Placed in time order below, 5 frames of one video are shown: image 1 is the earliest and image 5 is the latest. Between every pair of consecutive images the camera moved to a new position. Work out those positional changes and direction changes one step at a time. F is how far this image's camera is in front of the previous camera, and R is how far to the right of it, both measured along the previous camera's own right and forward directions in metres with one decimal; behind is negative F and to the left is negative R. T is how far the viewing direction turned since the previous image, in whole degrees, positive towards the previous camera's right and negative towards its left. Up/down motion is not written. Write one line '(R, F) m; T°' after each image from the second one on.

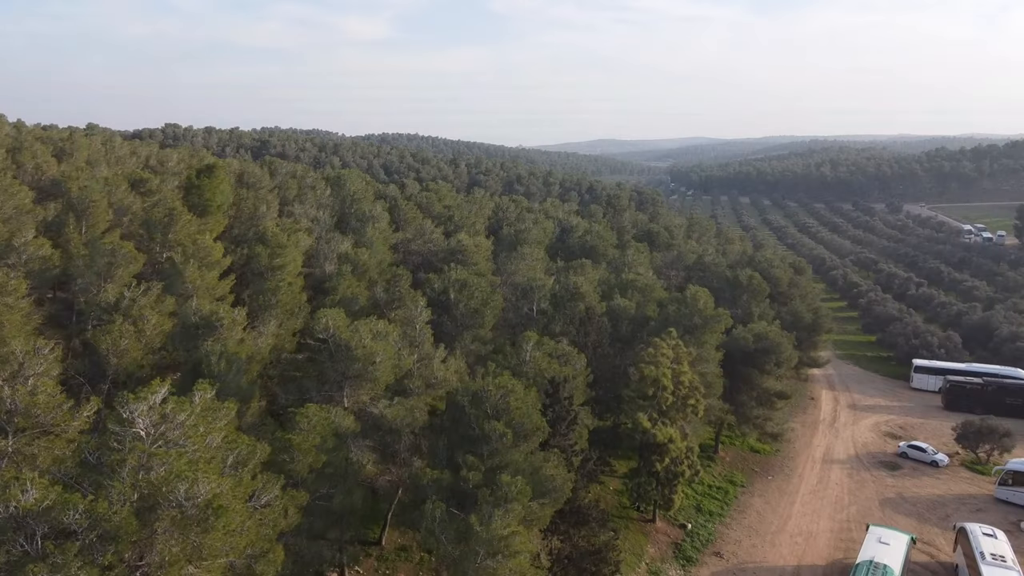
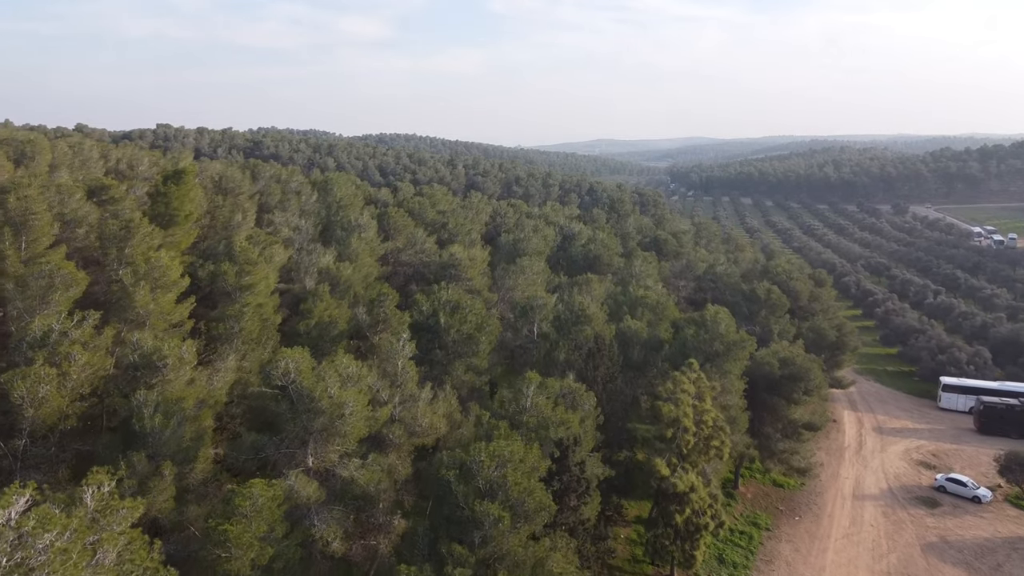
(0.0, +3.2) m; 0°
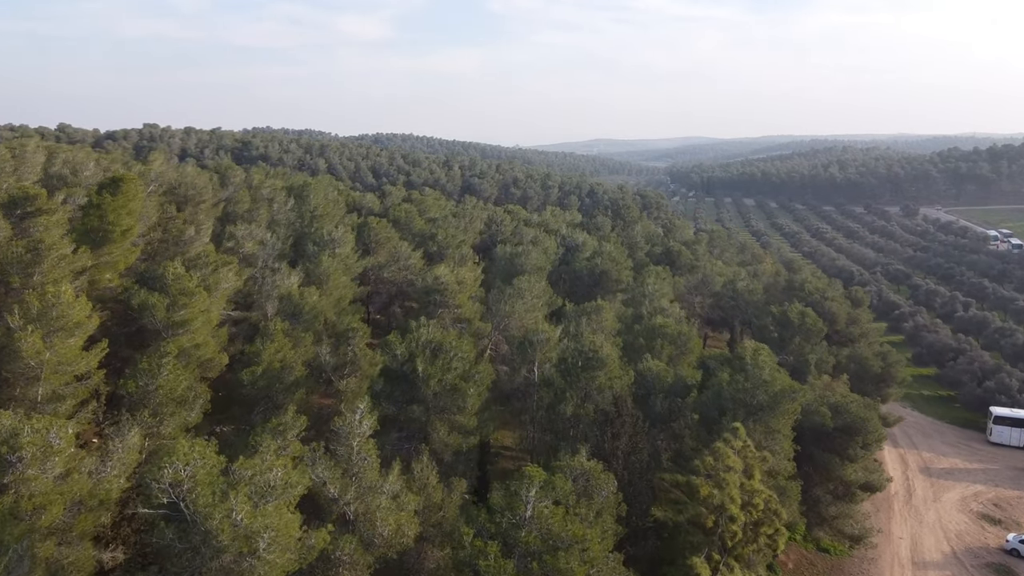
(+0.1, +4.8) m; 0°
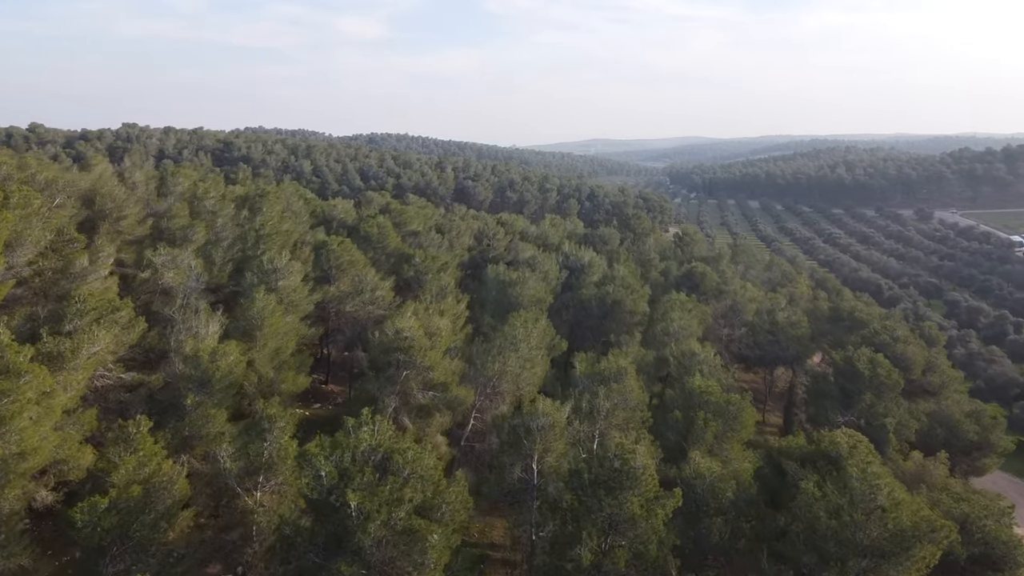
(+0.2, +7.0) m; 0°
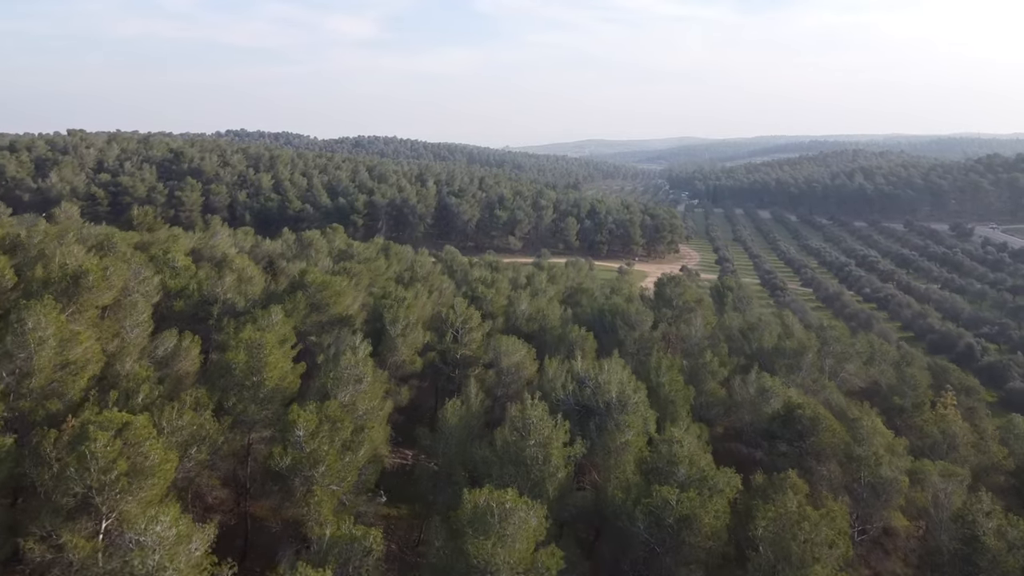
(+0.7, +15.8) m; 0°
